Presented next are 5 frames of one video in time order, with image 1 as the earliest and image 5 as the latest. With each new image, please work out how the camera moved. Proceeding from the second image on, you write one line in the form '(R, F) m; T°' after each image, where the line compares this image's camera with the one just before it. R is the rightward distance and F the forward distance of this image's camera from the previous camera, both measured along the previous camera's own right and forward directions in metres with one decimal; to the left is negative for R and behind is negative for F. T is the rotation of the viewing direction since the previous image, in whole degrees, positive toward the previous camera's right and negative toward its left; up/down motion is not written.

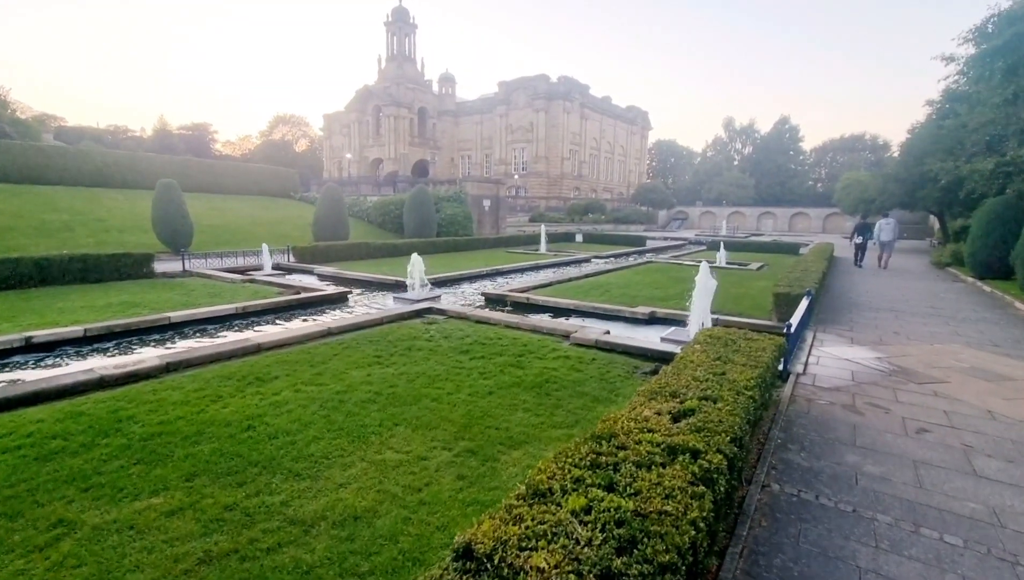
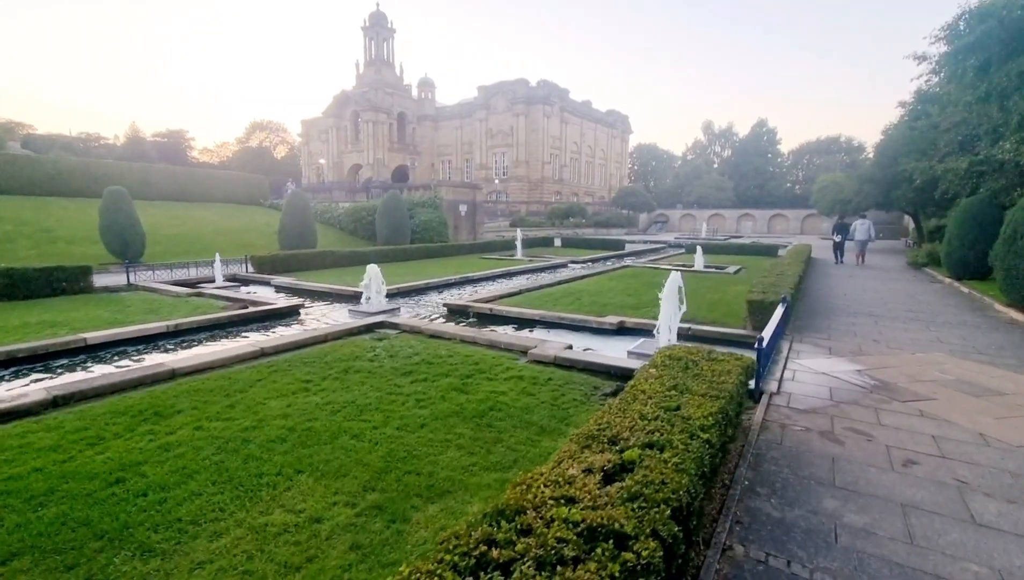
(+0.4, +0.5) m; +2°
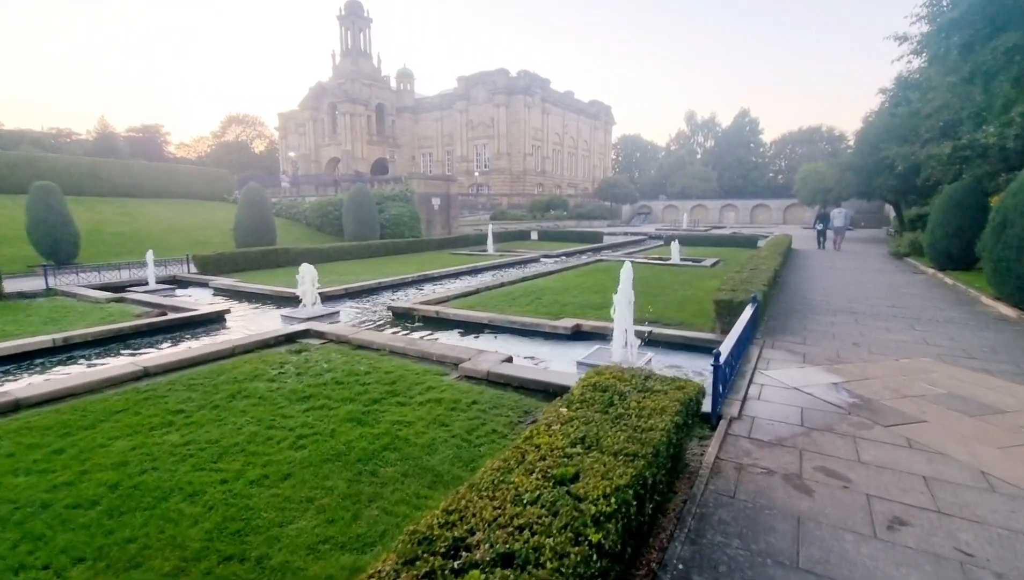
(+0.6, +0.8) m; +1°
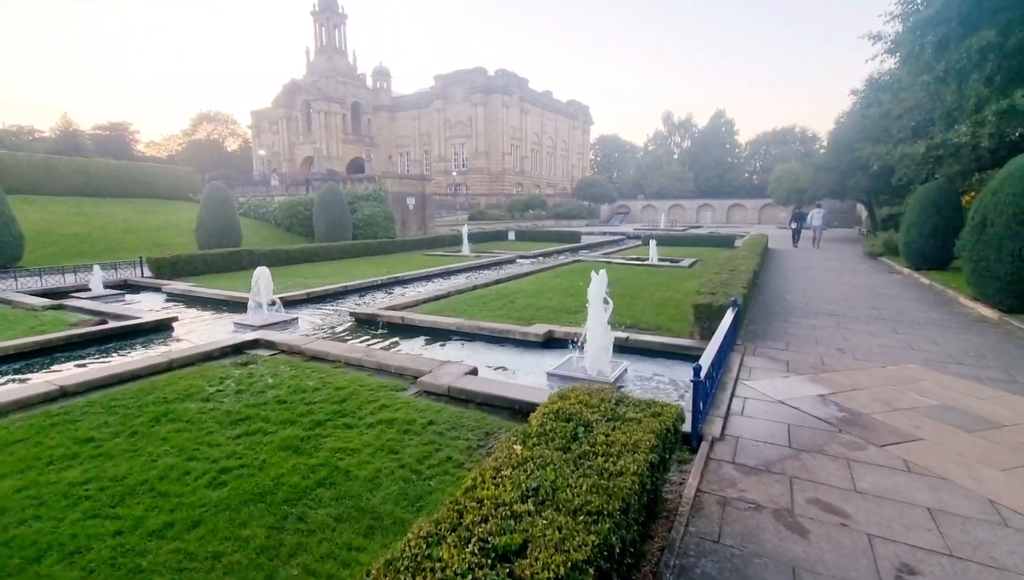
(+0.2, +0.4) m; +2°
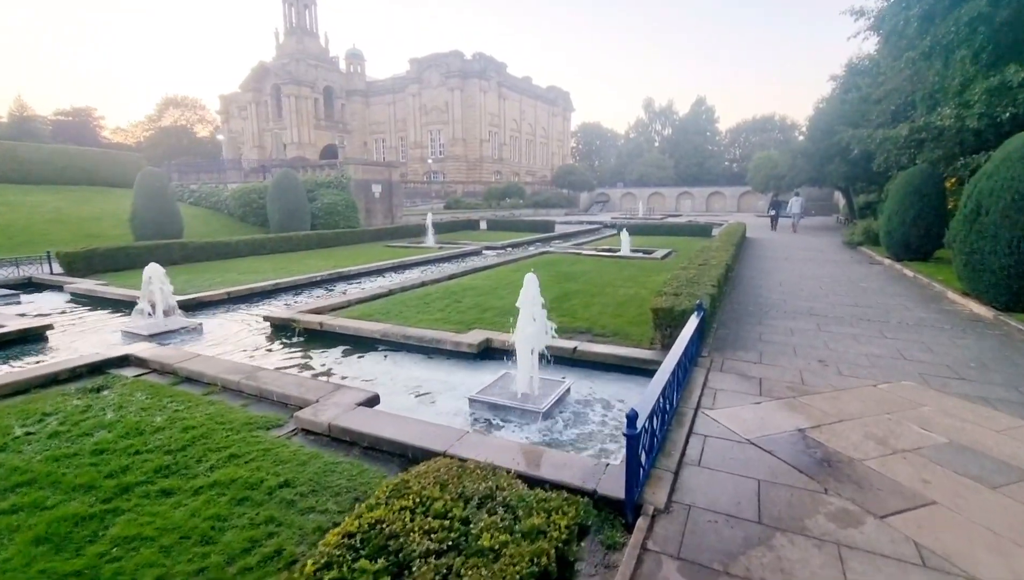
(+0.6, +0.9) m; +2°
